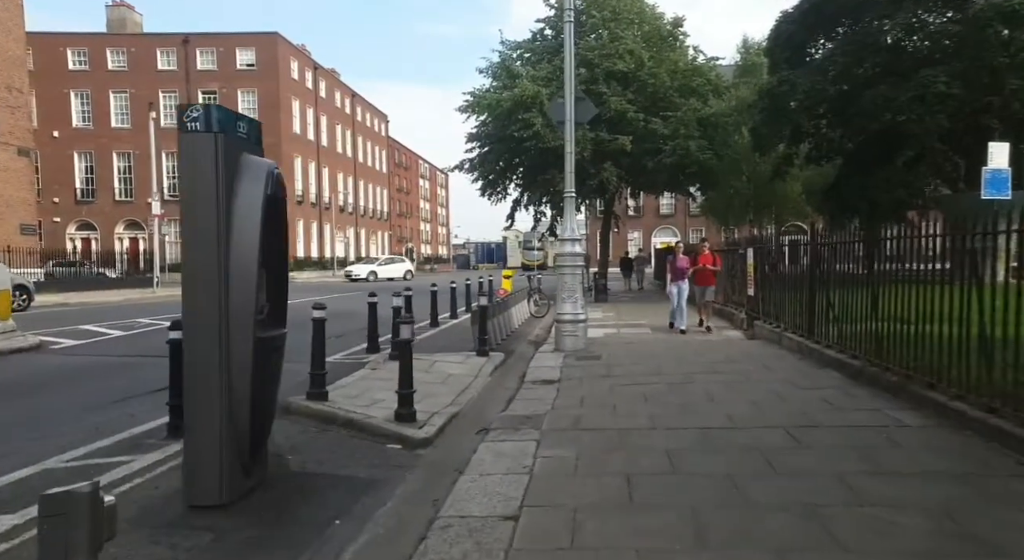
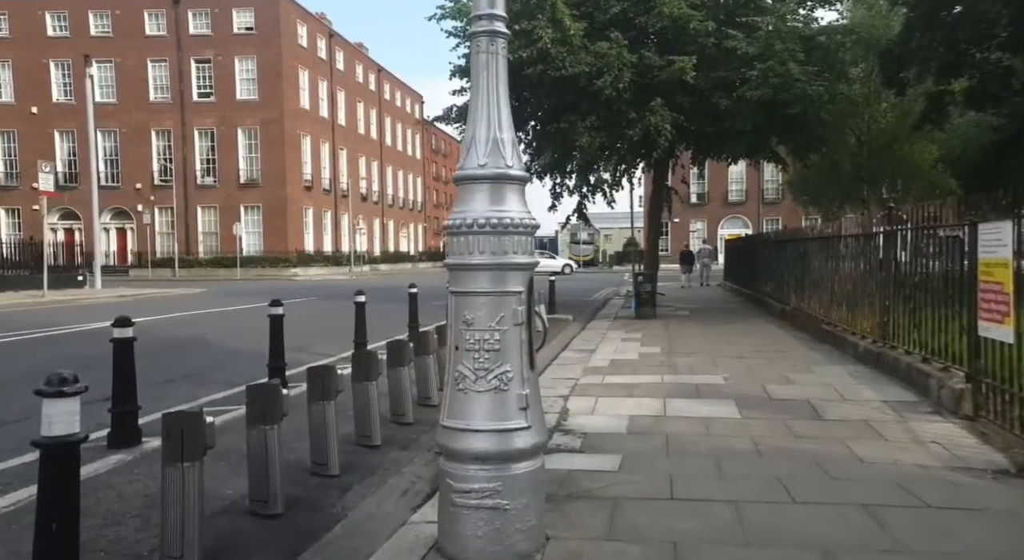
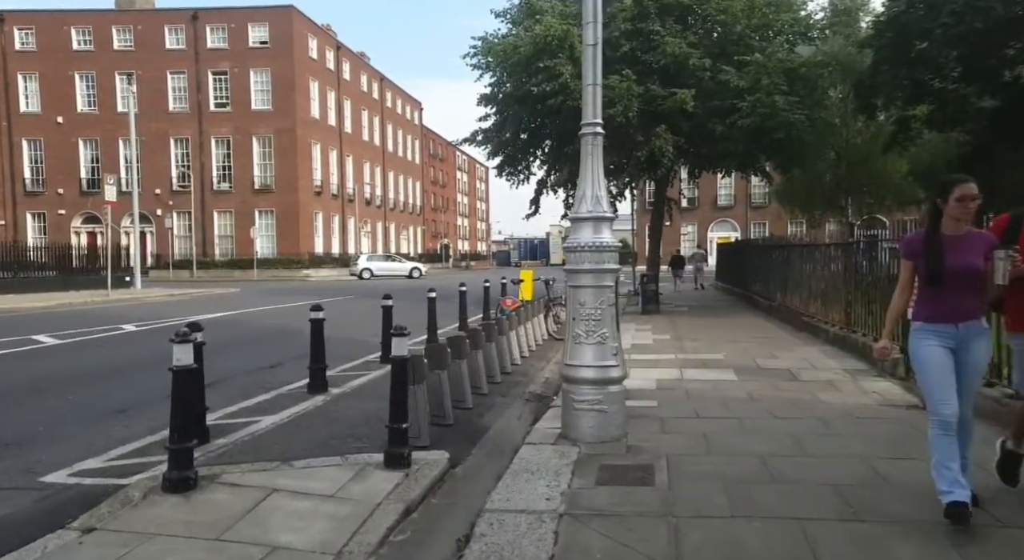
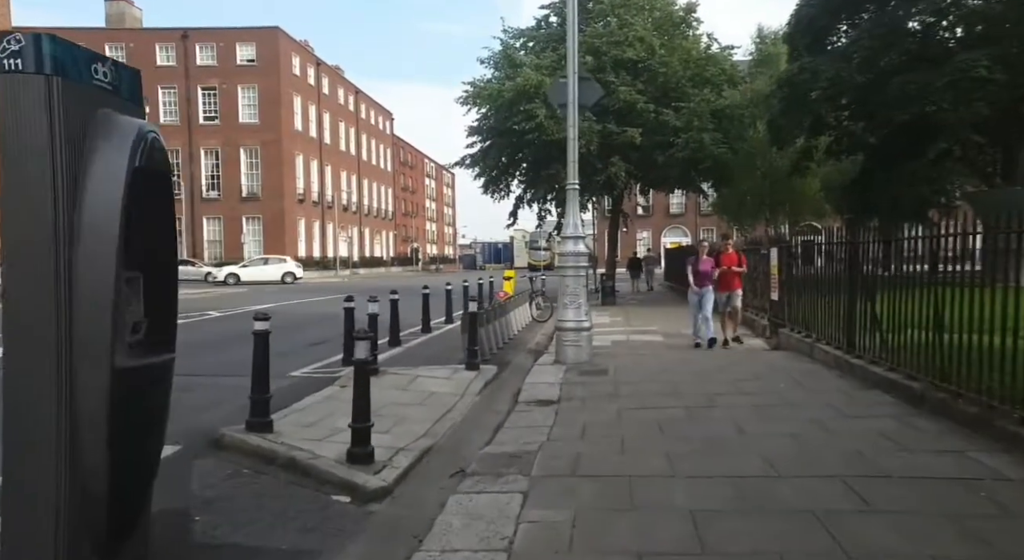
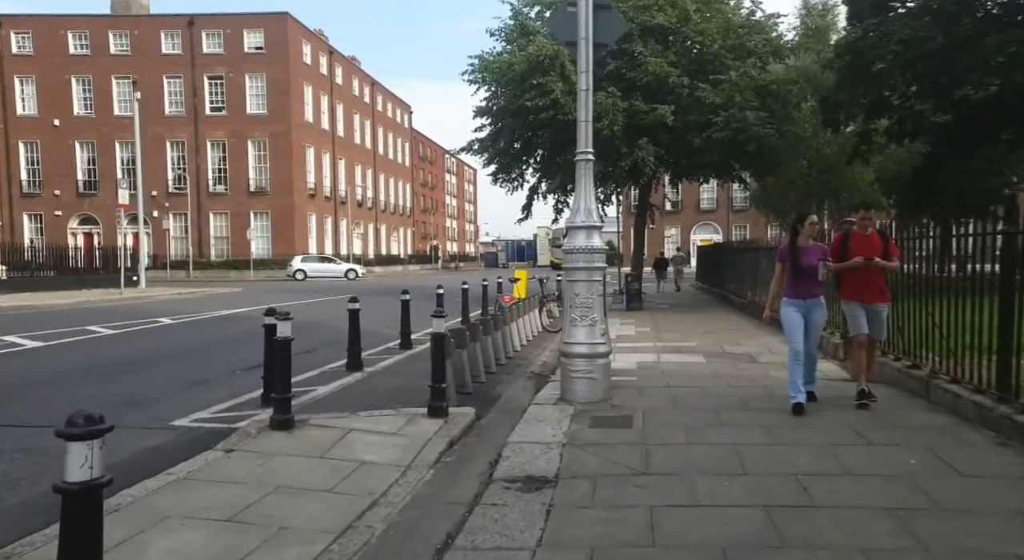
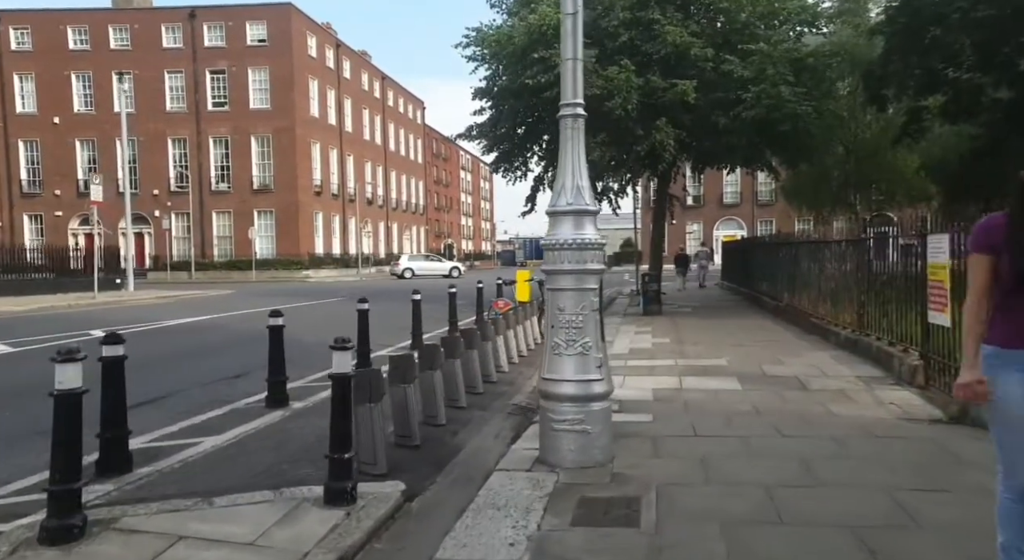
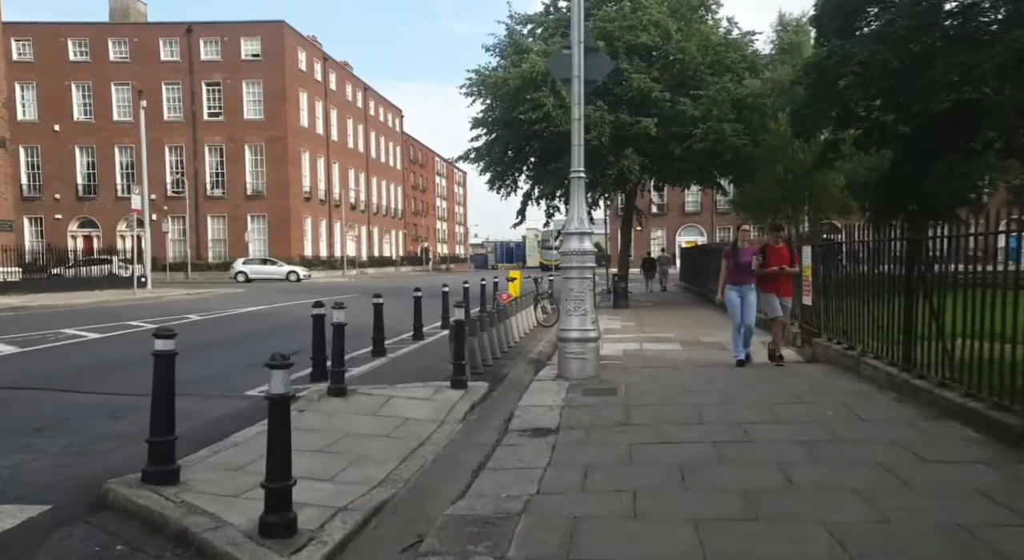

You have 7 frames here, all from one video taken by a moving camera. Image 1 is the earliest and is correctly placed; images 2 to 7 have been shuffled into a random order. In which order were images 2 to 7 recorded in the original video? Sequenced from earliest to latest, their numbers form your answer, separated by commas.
4, 7, 5, 3, 6, 2
